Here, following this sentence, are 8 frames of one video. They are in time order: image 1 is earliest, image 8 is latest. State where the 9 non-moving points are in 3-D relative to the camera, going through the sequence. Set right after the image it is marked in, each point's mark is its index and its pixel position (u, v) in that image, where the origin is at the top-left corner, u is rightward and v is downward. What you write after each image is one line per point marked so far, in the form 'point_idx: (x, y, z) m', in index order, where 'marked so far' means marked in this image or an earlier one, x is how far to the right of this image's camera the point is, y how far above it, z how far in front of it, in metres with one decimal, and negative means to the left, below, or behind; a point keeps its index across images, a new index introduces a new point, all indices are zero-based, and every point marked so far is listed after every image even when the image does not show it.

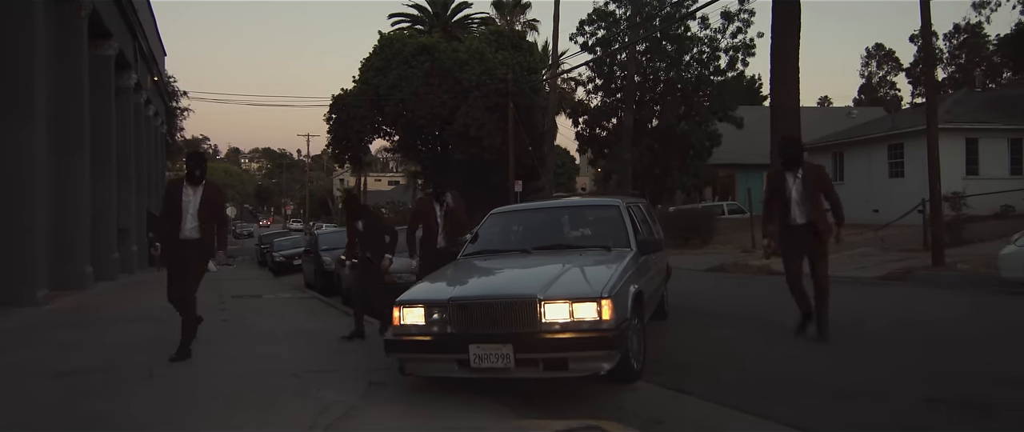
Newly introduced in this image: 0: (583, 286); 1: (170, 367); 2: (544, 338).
0: (+0.5, -0.5, +5.3) m
1: (-3.0, -1.3, +6.6) m
2: (+0.2, -0.8, +5.0) m
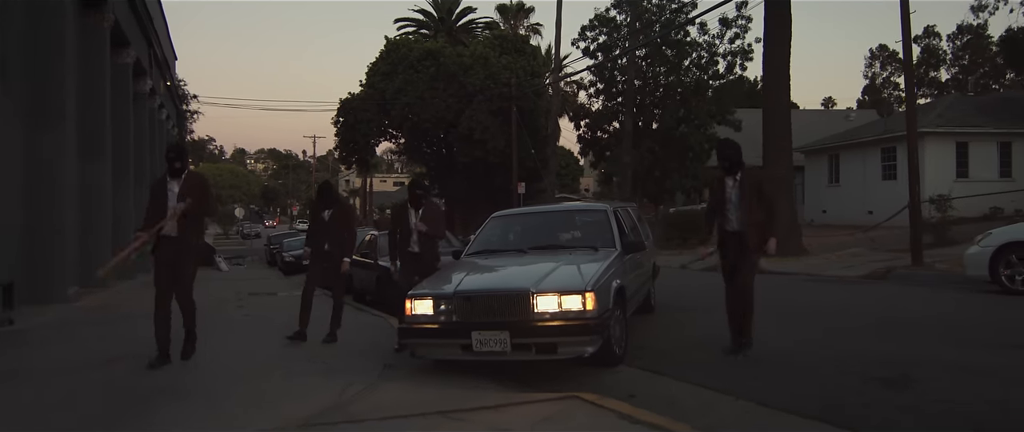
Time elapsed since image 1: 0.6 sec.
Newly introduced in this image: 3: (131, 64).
0: (+0.4, -0.5, +6.1) m
1: (-3.0, -1.3, +7.5) m
2: (+0.2, -0.8, +5.9) m
3: (-9.8, +4.0, +19.9) m
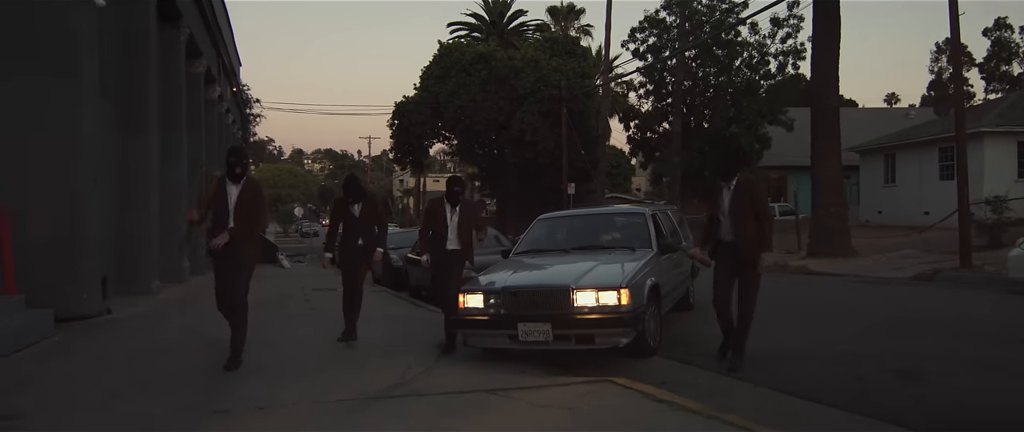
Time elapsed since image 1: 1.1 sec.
0: (+0.8, -0.5, +6.7) m
1: (-2.5, -1.3, +8.3) m
2: (+0.5, -0.9, +6.5) m
3: (-8.5, +4.0, +21.2) m
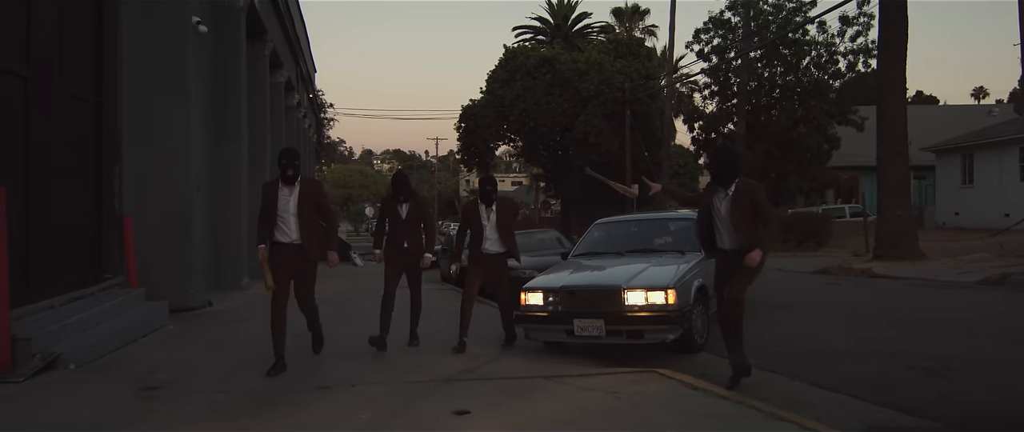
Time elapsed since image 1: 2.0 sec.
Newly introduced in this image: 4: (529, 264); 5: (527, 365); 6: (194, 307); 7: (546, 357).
0: (+1.4, -0.6, +7.4) m
1: (-1.8, -1.4, +9.2) m
2: (+1.1, -0.9, +7.2) m
3: (-6.7, +3.9, +22.6) m
4: (+0.3, -0.8, +12.6) m
5: (+0.1, -1.3, +6.7) m
6: (-4.1, -1.2, +9.9) m
7: (+0.3, -1.3, +7.3) m
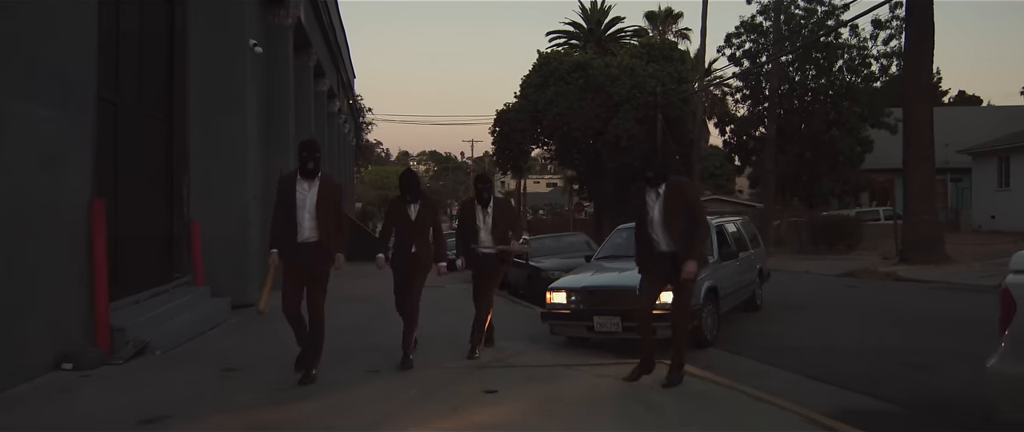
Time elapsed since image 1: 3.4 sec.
0: (+1.6, -0.7, +8.1) m
1: (-1.5, -1.4, +10.2) m
2: (+1.3, -1.0, +8.0) m
3: (-5.7, +3.9, +23.7) m
4: (+0.8, -0.9, +13.4) m
5: (+0.4, -1.4, +7.6) m
6: (-3.7, -1.2, +11.0) m
7: (+0.6, -1.4, +8.2) m
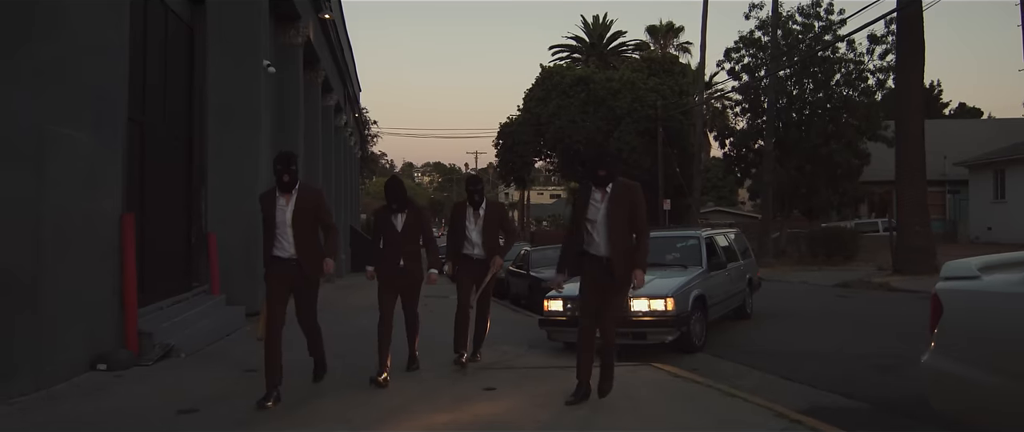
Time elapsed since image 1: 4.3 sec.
0: (+1.6, -0.8, +8.7) m
1: (-1.5, -1.6, +10.7) m
2: (+1.3, -1.1, +8.5) m
3: (-5.6, +3.5, +24.3) m
4: (+0.8, -1.1, +14.0) m
5: (+0.4, -1.5, +8.1) m
6: (-3.7, -1.4, +11.5) m
7: (+0.6, -1.6, +8.7) m
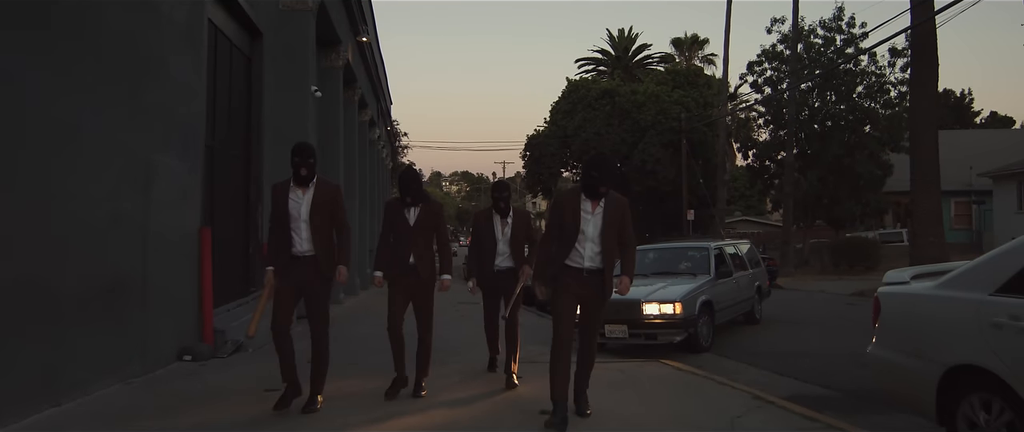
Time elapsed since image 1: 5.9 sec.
0: (+1.9, -1.0, +9.7) m
1: (-1.1, -1.8, +11.8) m
2: (+1.6, -1.3, +9.5) m
3: (-4.8, +3.2, +25.6) m
4: (+1.3, -1.3, +15.0) m
5: (+0.7, -1.7, +9.1) m
6: (-3.3, -1.6, +12.7) m
7: (+0.9, -1.7, +9.7) m
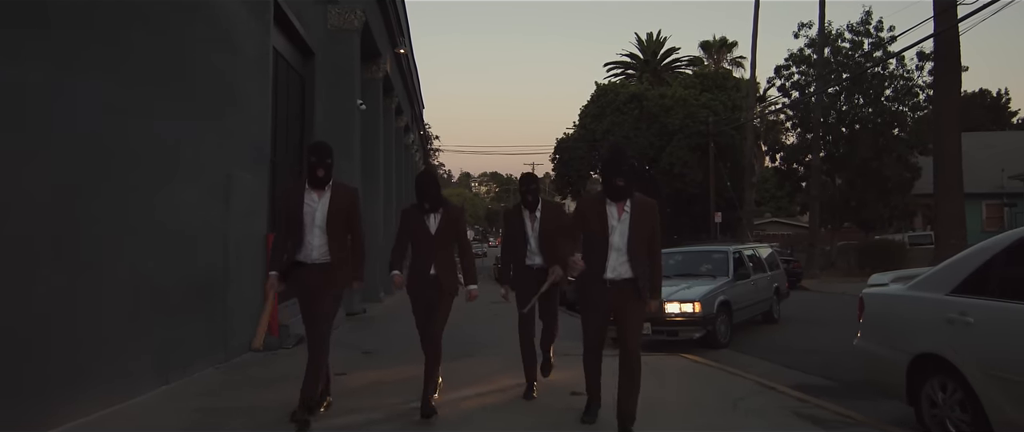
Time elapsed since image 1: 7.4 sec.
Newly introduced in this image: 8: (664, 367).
0: (+2.4, -1.1, +10.5) m
1: (-0.5, -1.9, +12.8) m
2: (+2.1, -1.4, +10.4) m
3: (-3.7, +3.1, +26.7) m
4: (+2.0, -1.4, +15.9) m
5: (+1.1, -1.8, +10.0) m
6: (-2.7, -1.7, +13.7) m
7: (+1.4, -1.8, +10.6) m
8: (+1.6, -1.7, +8.4) m
